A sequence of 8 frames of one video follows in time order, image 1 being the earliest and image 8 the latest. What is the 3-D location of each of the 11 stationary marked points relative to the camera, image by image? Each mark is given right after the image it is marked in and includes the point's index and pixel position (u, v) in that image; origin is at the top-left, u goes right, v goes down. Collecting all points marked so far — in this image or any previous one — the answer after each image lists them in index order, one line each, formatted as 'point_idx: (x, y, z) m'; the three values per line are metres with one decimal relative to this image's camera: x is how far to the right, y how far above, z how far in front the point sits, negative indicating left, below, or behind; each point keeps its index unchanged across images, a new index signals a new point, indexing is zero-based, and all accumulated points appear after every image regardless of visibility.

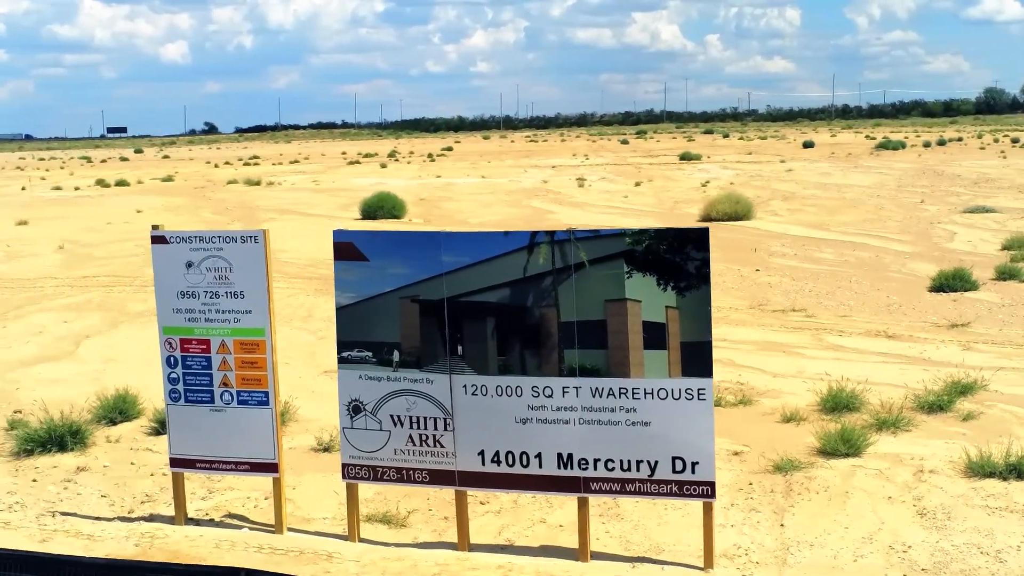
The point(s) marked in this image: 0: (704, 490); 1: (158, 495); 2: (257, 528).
0: (+1.0, -1.1, +8.1) m
1: (-2.4, -1.4, +10.1) m
2: (-1.5, -1.5, +9.2) m
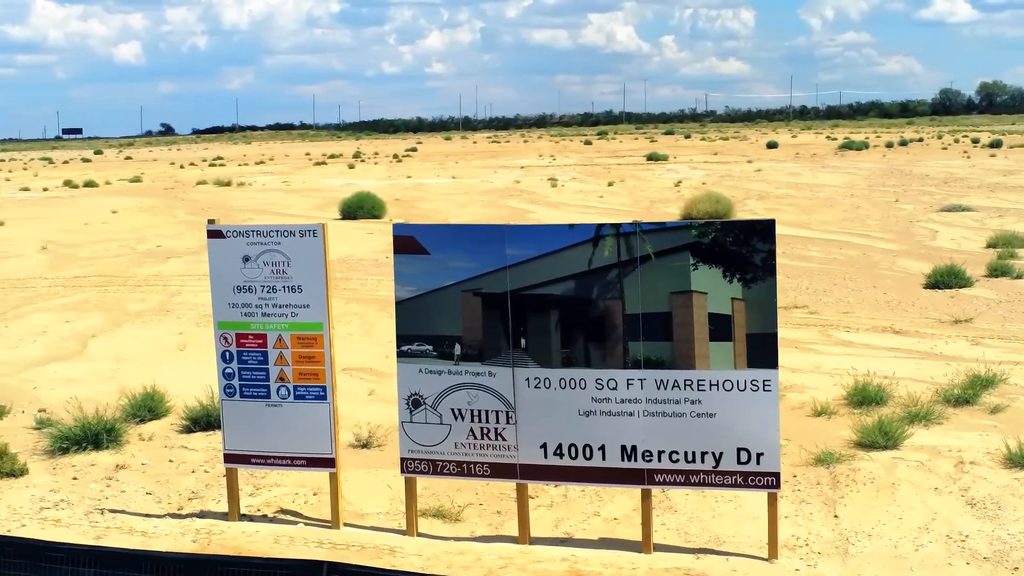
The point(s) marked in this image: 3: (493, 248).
0: (+1.4, -1.1, +8.2) m
1: (-2.0, -1.4, +10.0) m
2: (-1.2, -1.4, +9.2) m
3: (-0.1, +0.2, +8.4) m
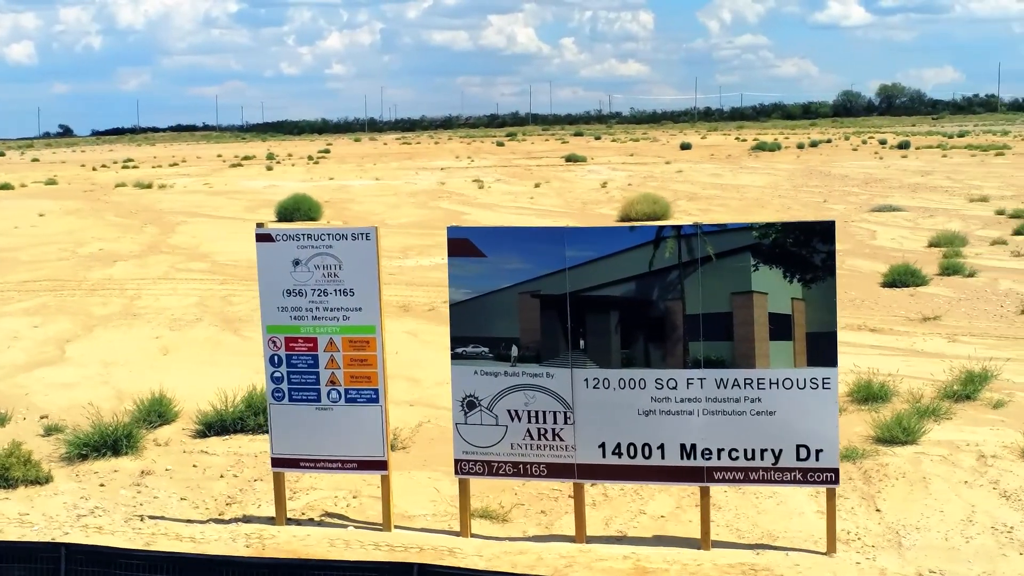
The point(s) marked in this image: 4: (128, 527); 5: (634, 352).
0: (+1.8, -1.1, +8.4) m
1: (-1.8, -1.4, +10.0) m
2: (-0.9, -1.5, +9.2) m
3: (+0.2, +0.2, +8.5) m
4: (-2.4, -1.5, +9.3) m
5: (+0.7, -0.4, +8.5) m
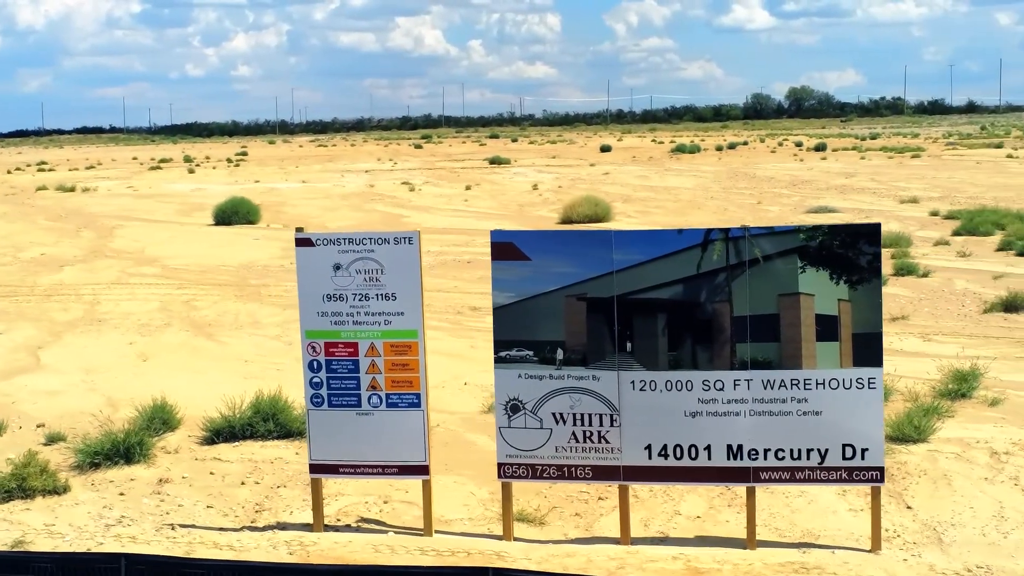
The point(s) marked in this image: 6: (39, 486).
0: (+2.0, -1.1, +8.5) m
1: (-1.6, -1.4, +9.9) m
2: (-0.7, -1.5, +9.1) m
3: (+0.5, +0.2, +8.5) m
4: (-2.2, -1.5, +9.2) m
5: (+1.0, -0.4, +8.6) m
6: (-3.2, -1.3, +10.1) m
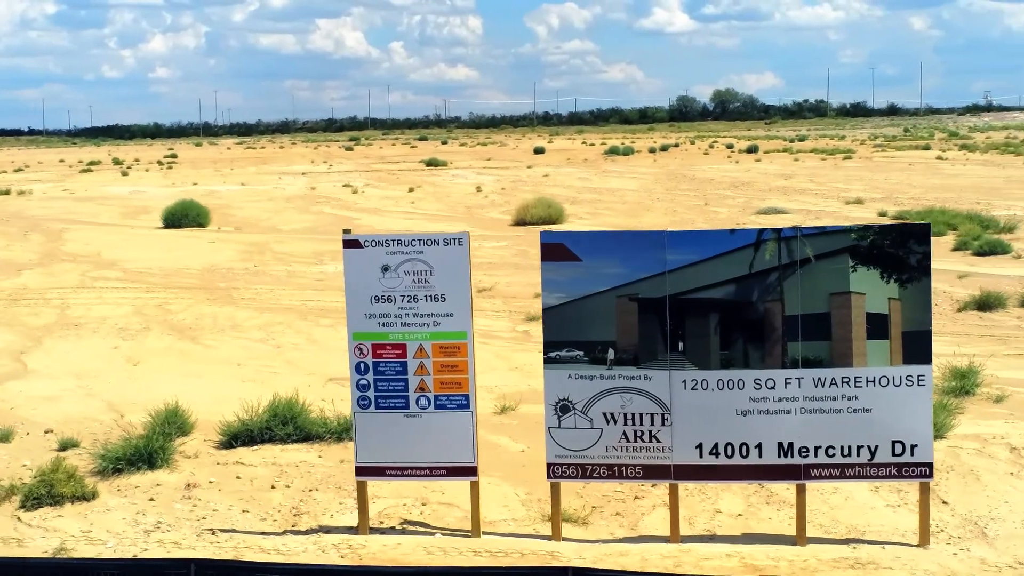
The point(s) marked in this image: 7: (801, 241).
0: (+2.4, -1.1, +8.6) m
1: (-1.4, -1.4, +9.8) m
2: (-0.4, -1.5, +9.1) m
3: (+0.8, +0.2, +8.6) m
4: (-1.9, -1.5, +9.1) m
5: (+1.3, -0.4, +8.6) m
6: (-2.9, -1.4, +9.9) m
7: (+1.6, +0.3, +8.5) m
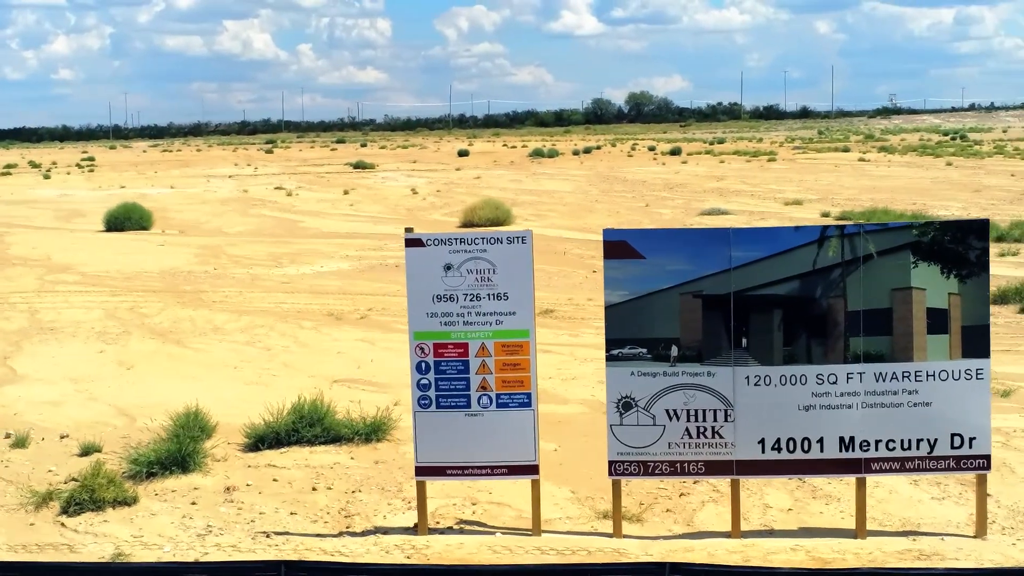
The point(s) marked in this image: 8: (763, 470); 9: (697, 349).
0: (+2.7, -1.0, +8.8) m
1: (-1.0, -1.4, +9.7) m
2: (0.0, -1.5, +9.1) m
3: (+1.2, +0.2, +8.7) m
4: (-1.5, -1.5, +9.0) m
5: (+1.6, -0.4, +8.7) m
6: (-2.6, -1.4, +9.7) m
7: (+2.0, +0.3, +8.6) m
8: (+1.5, -1.1, +8.8) m
9: (+1.1, -0.4, +8.8) m
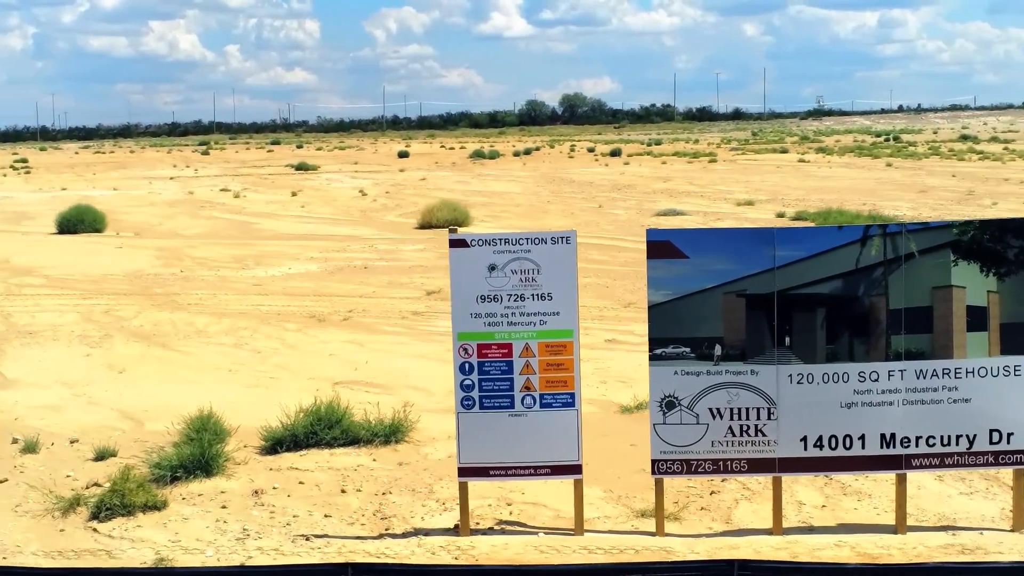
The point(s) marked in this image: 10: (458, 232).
0: (+3.0, -1.0, +8.9) m
1: (-0.8, -1.4, +9.7) m
2: (+0.2, -1.5, +9.1) m
3: (+1.4, +0.2, +8.7) m
4: (-1.3, -1.5, +8.9) m
5: (+1.9, -0.3, +8.8) m
6: (-2.4, -1.4, +9.6) m
7: (+2.3, +0.3, +8.7) m
8: (+1.7, -1.1, +8.9) m
9: (+1.3, -0.4, +8.8) m
10: (-0.3, +0.3, +8.8) m
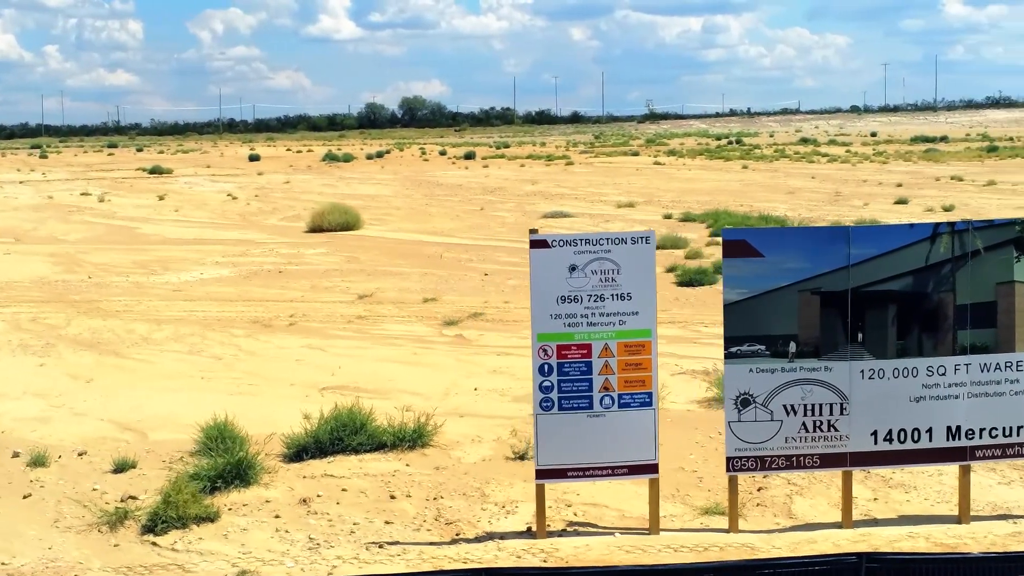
0: (+3.5, -1.0, +9.2) m
1: (-0.4, -1.4, +9.6) m
2: (+0.7, -1.5, +9.1) m
3: (+1.9, +0.2, +8.9) m
4: (-0.8, -1.6, +8.8) m
5: (+2.4, -0.3, +9.0) m
6: (-2.0, -1.4, +9.3) m
7: (+2.7, +0.3, +9.0) m
8: (+2.2, -1.1, +9.1) m
9: (+1.8, -0.3, +9.0) m
10: (+0.2, +0.3, +8.7) m
